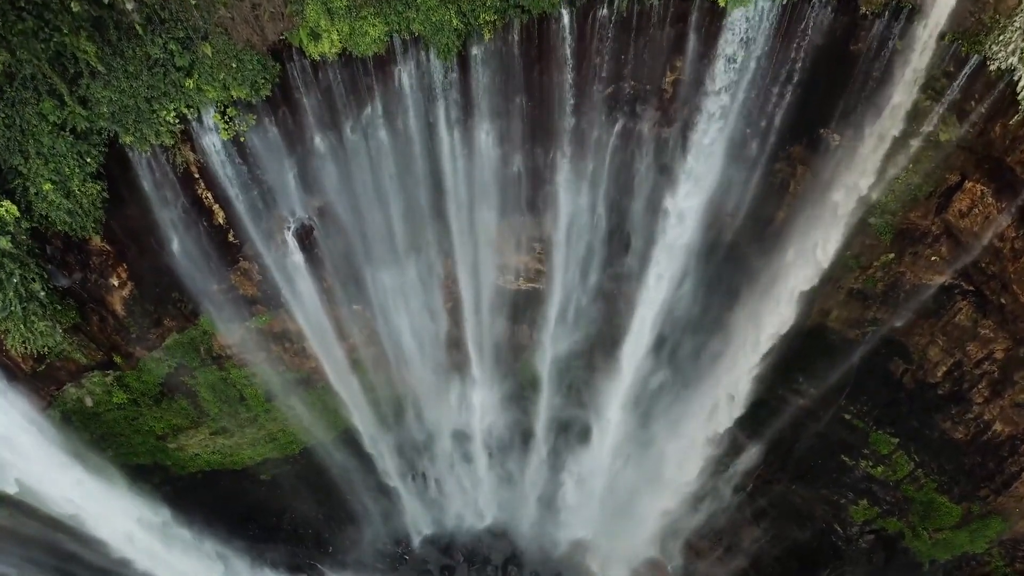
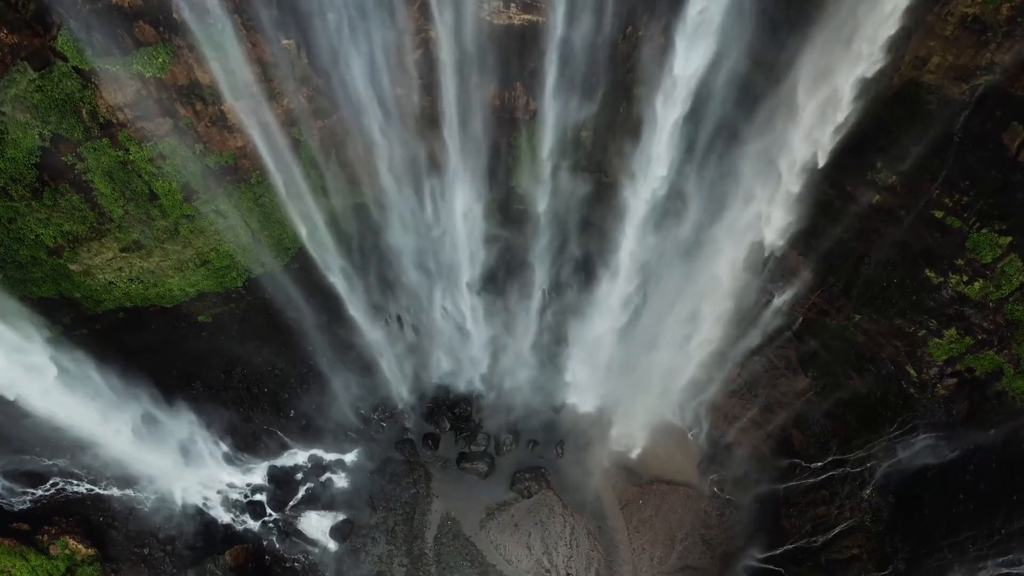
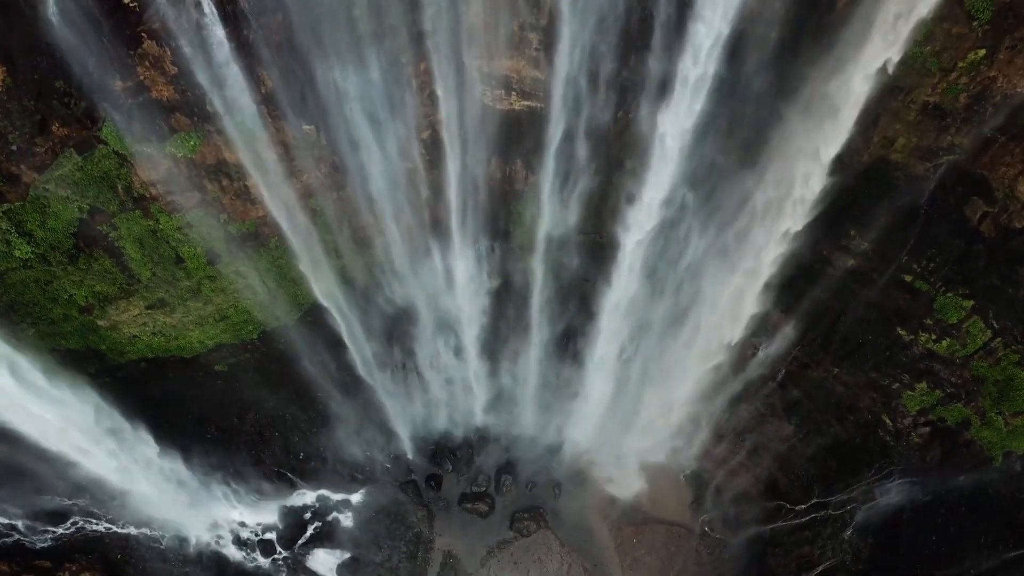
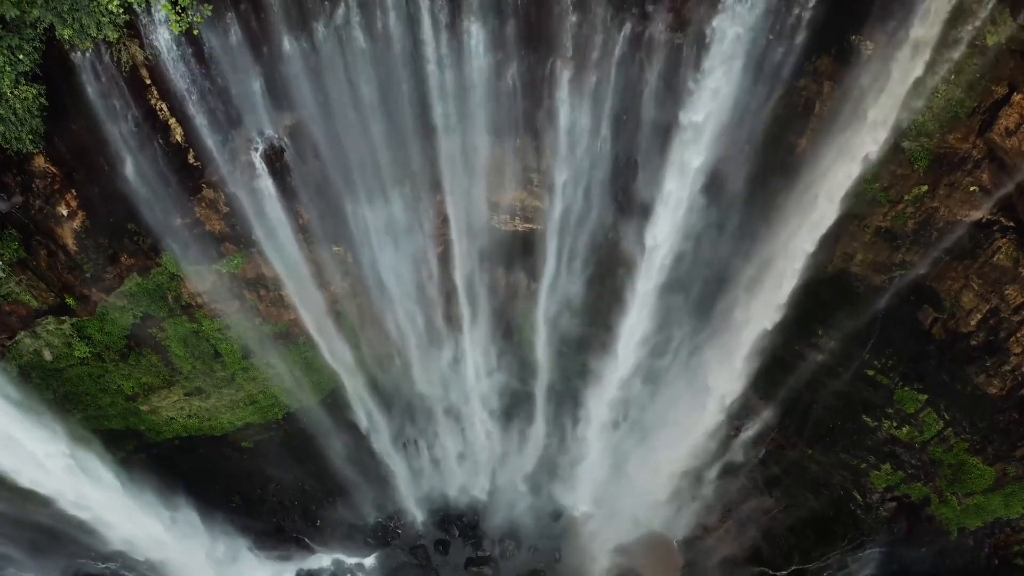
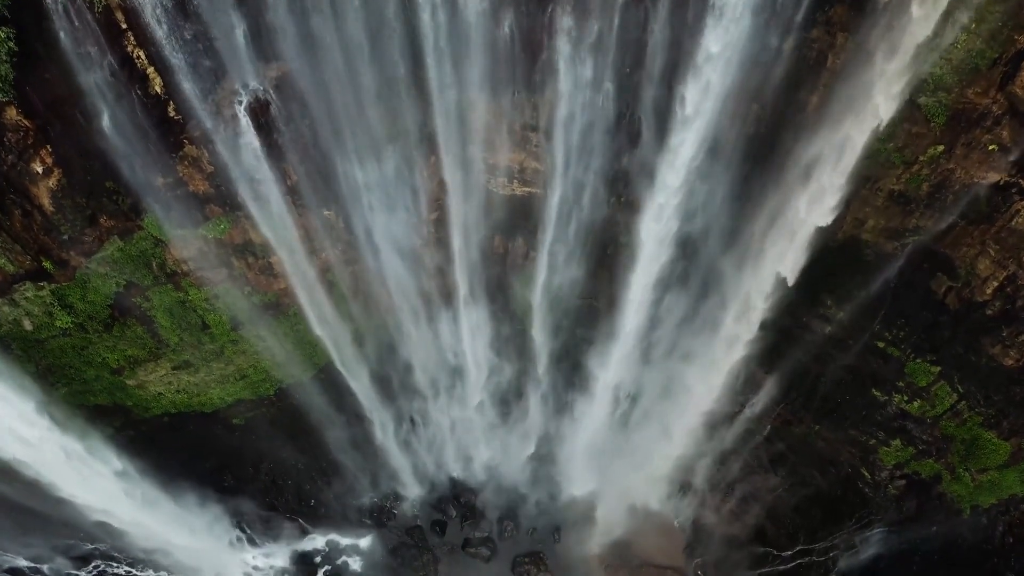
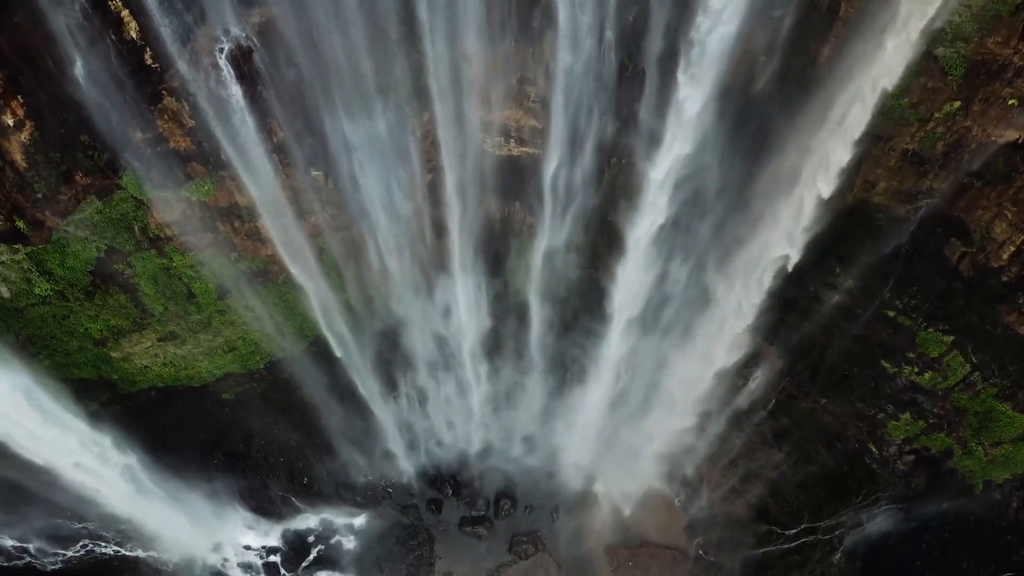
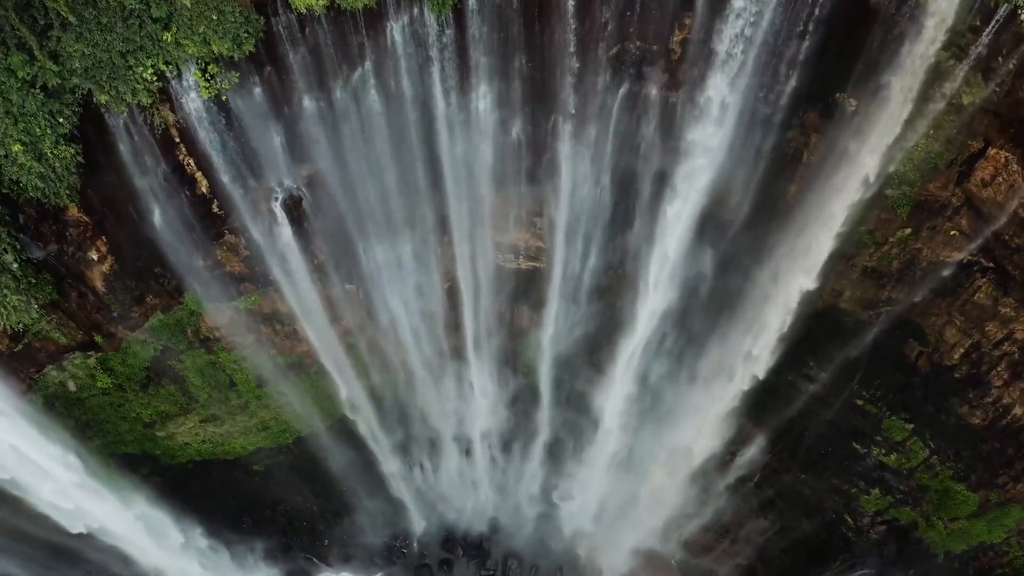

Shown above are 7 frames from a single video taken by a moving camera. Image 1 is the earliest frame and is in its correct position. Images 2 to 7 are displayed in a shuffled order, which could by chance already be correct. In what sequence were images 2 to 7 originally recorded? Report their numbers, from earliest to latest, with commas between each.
7, 4, 5, 6, 3, 2
